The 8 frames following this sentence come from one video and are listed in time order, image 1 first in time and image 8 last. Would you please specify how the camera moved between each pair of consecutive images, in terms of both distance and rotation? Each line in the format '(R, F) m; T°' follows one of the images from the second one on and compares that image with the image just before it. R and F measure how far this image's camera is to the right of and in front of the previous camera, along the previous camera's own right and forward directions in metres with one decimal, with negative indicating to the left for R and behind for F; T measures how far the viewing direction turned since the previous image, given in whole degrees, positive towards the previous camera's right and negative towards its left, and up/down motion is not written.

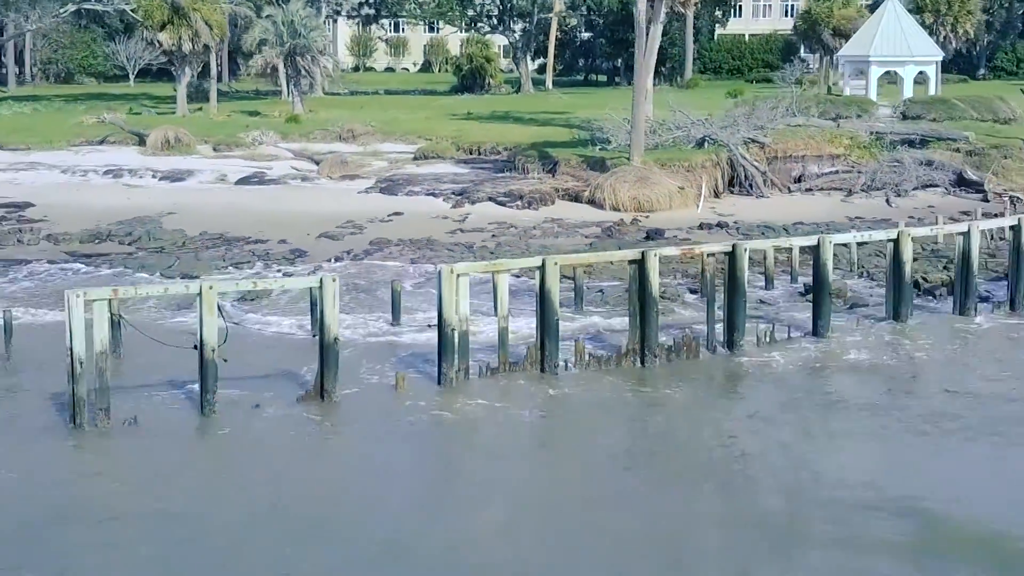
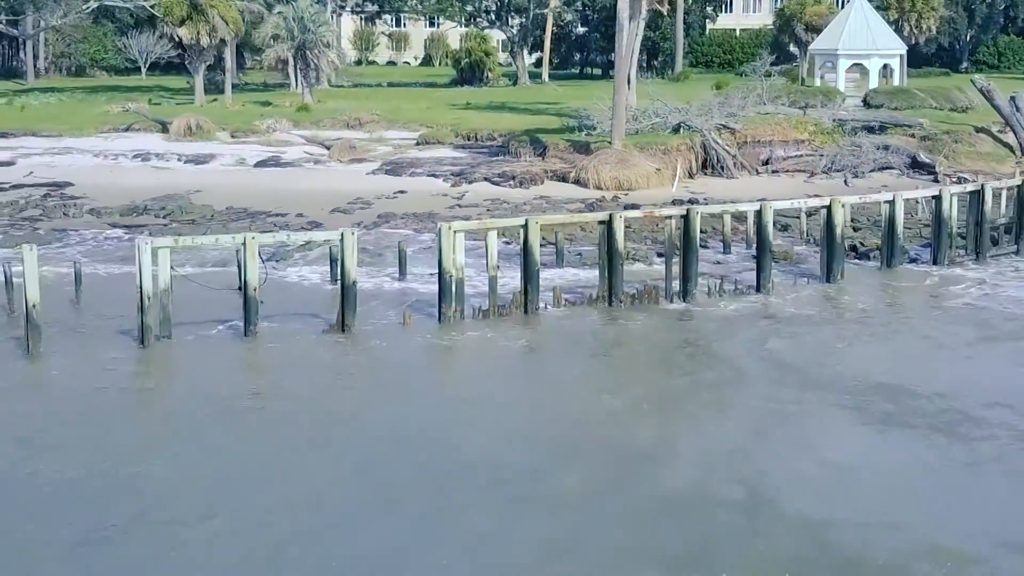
(+0.2, -2.3) m; 0°
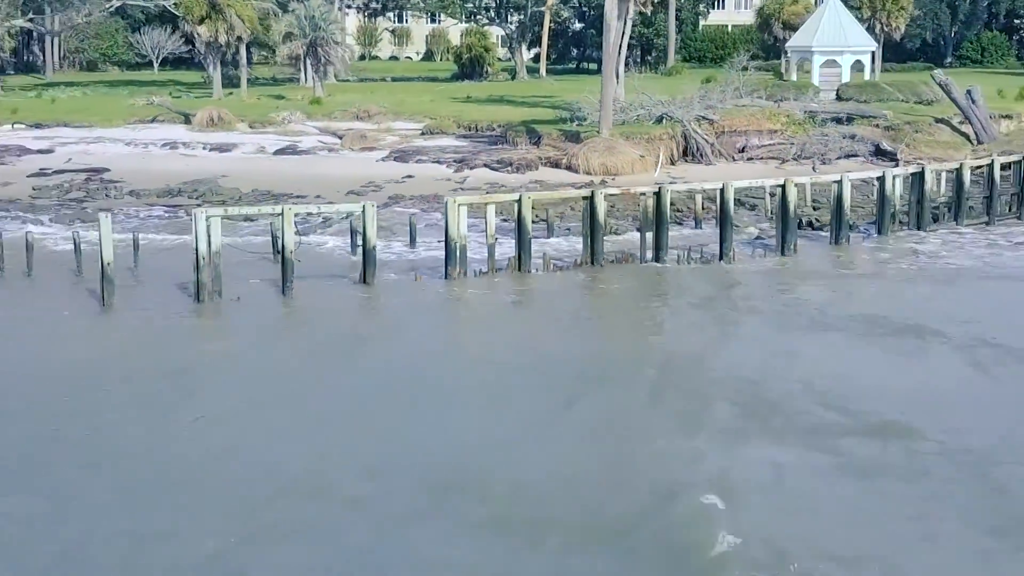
(+0.1, -2.4) m; 0°
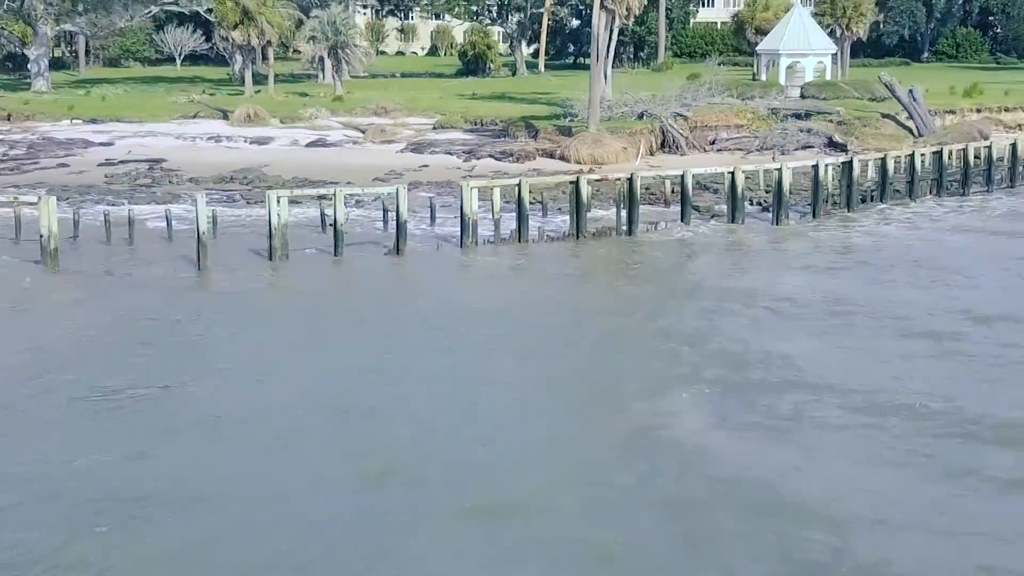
(0.0, -4.2) m; 0°
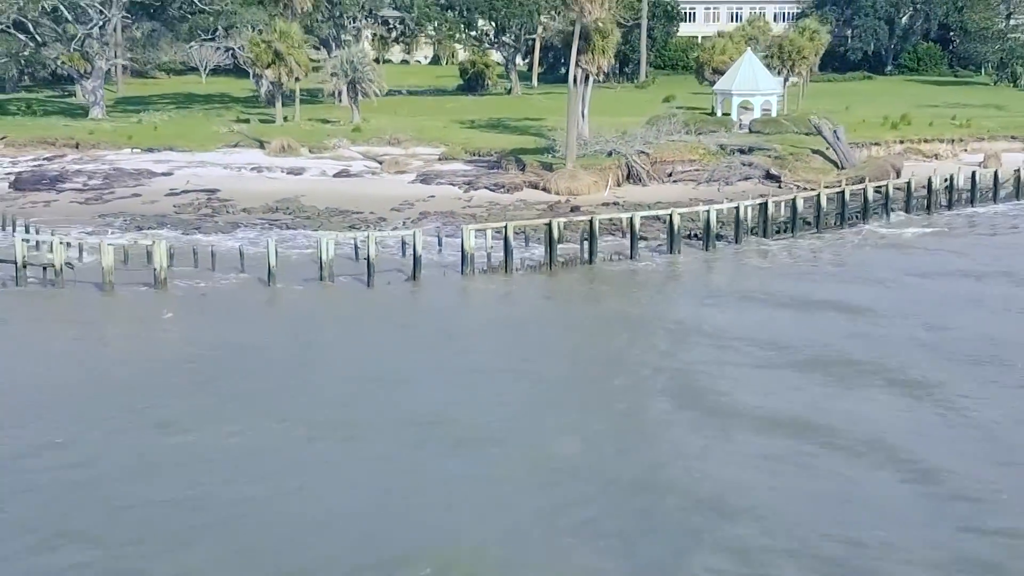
(+0.3, -6.7) m; 0°
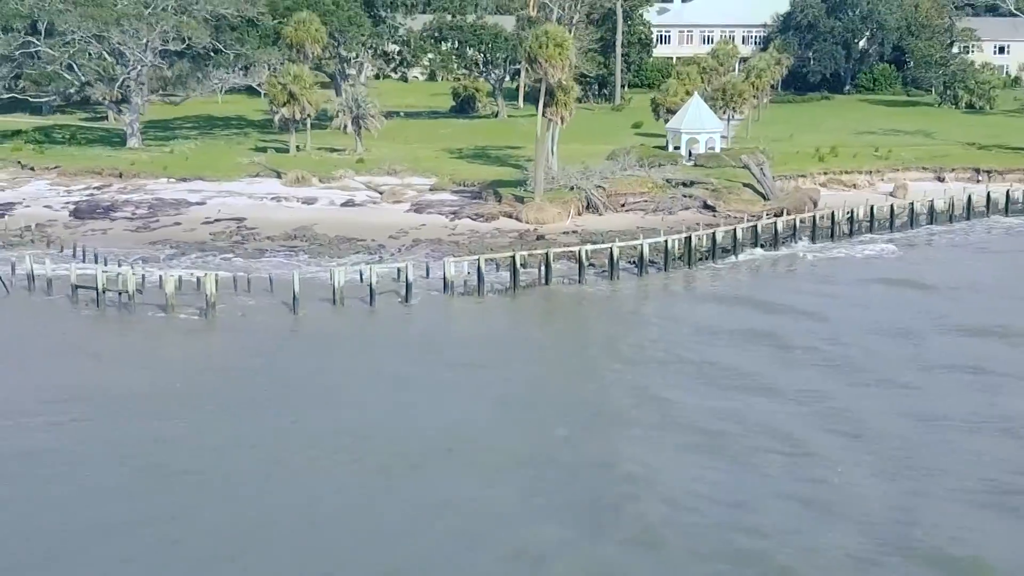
(+0.9, -7.4) m; 0°
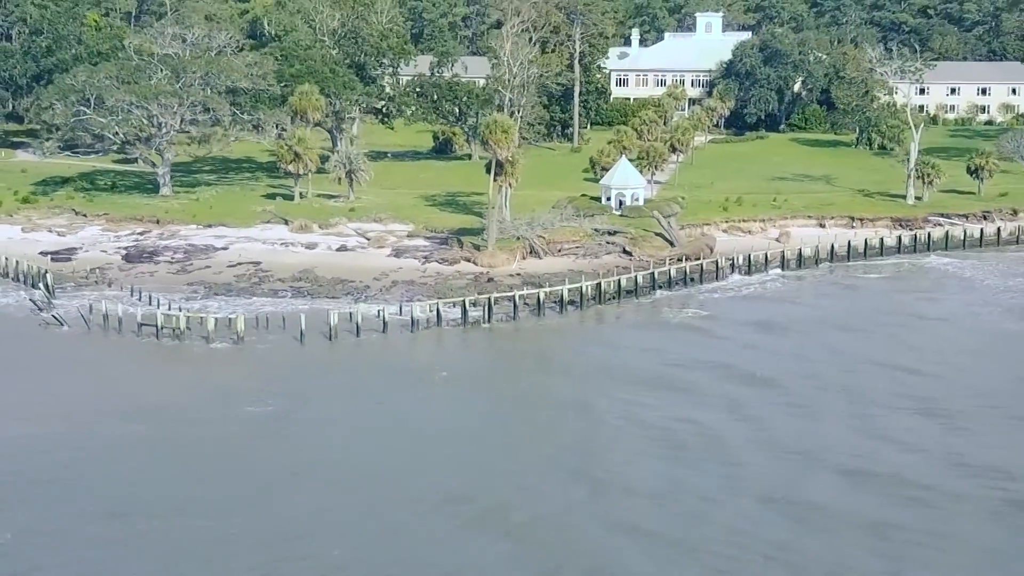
(+2.0, -12.1) m; 0°
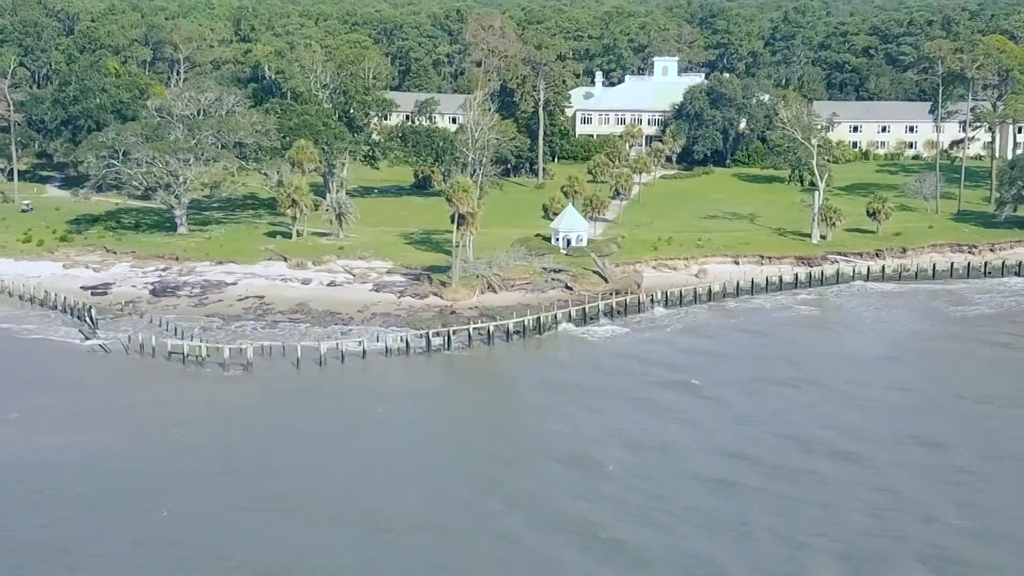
(+2.3, -11.8) m; 0°
